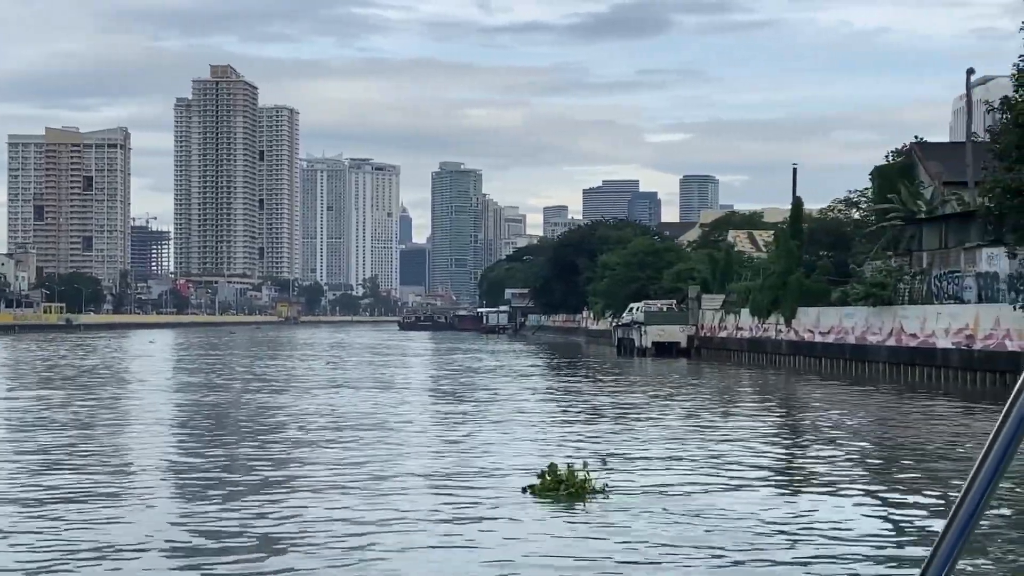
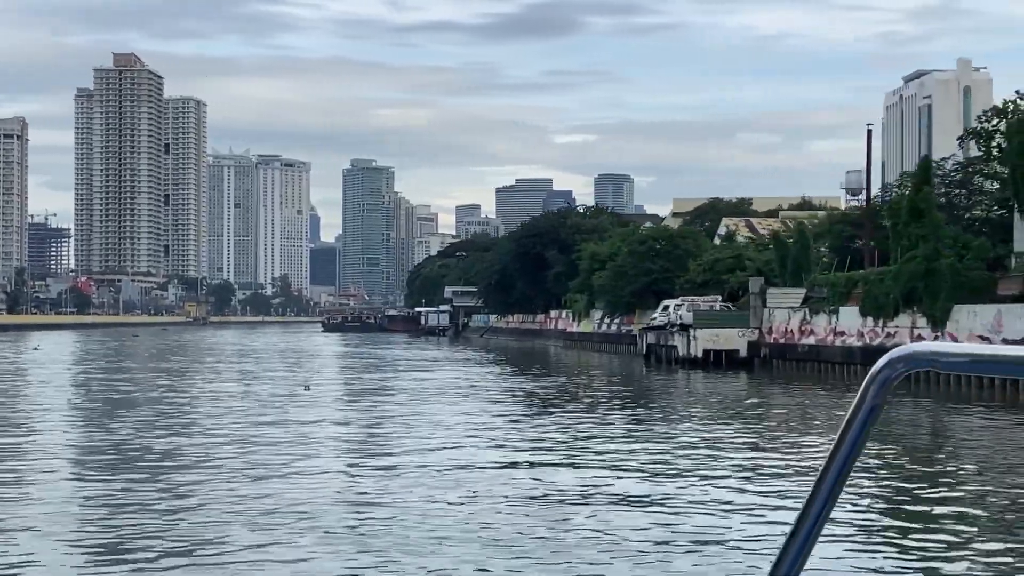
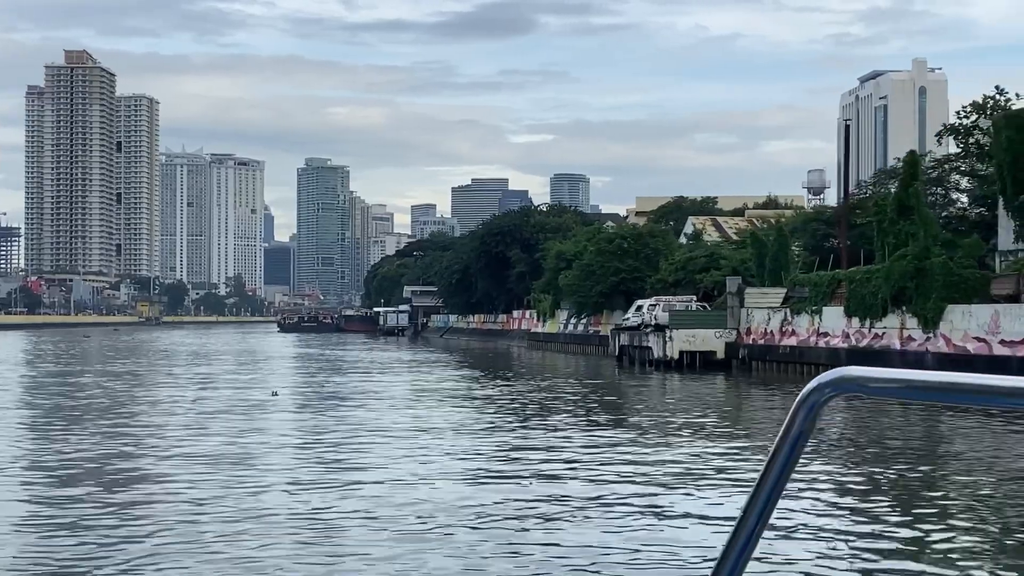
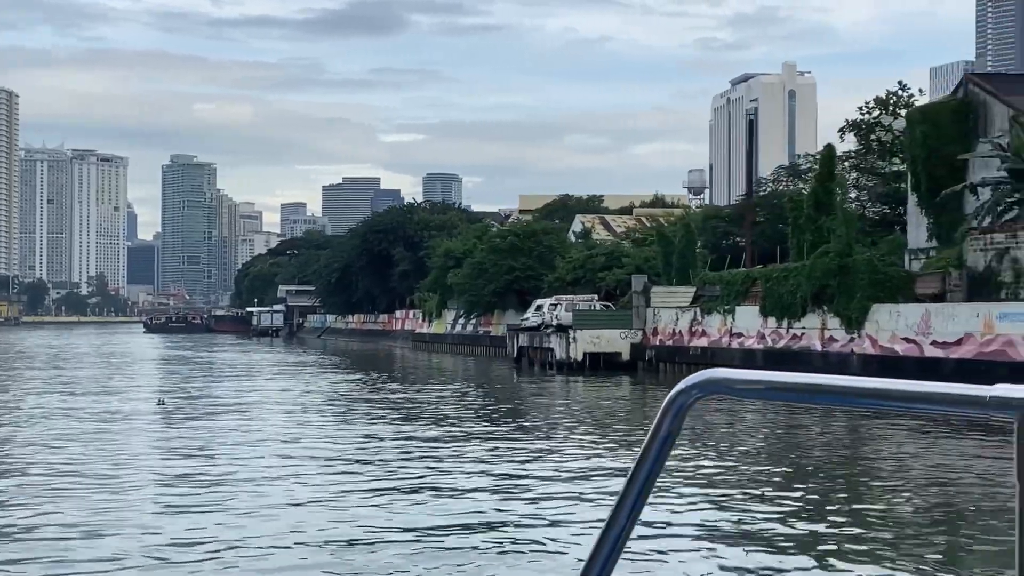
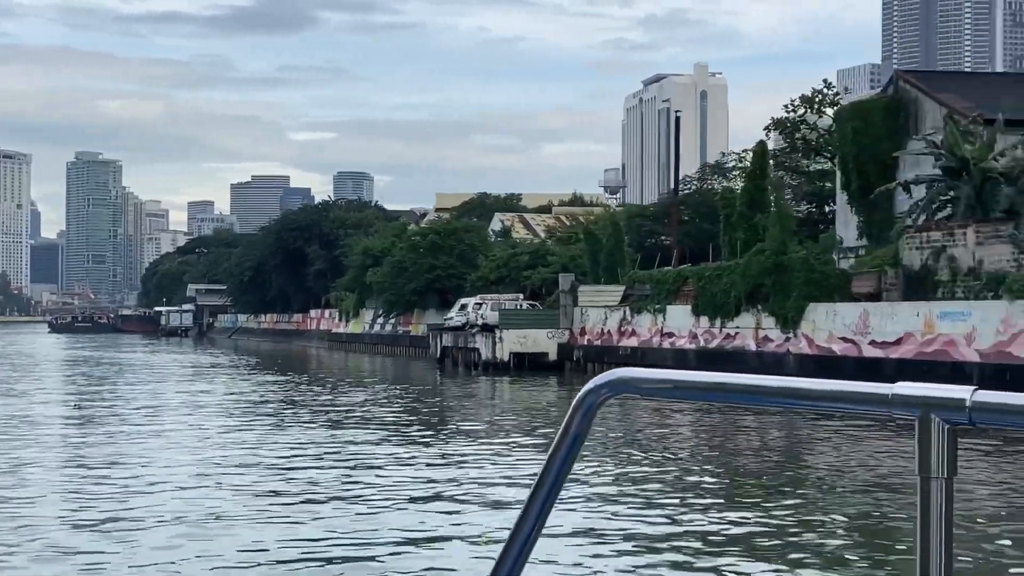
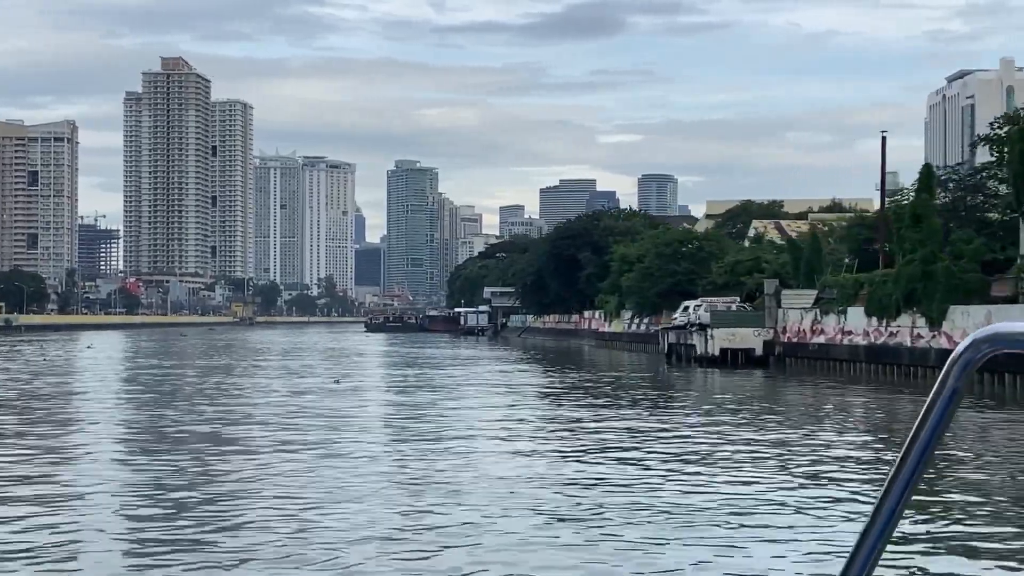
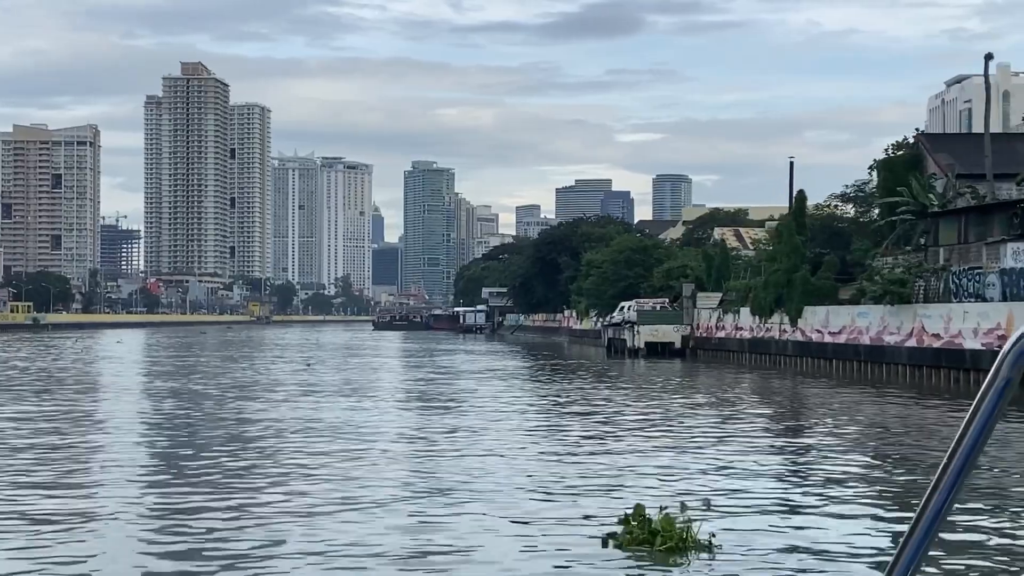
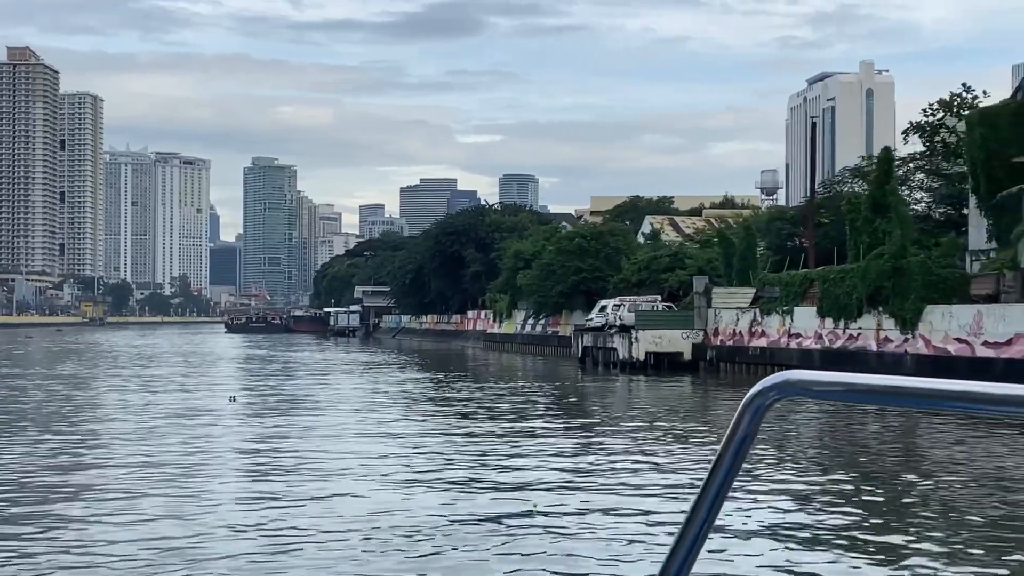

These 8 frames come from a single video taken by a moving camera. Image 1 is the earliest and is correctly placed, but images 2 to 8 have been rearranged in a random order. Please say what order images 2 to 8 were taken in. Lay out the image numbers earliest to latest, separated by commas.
7, 6, 2, 3, 8, 4, 5
